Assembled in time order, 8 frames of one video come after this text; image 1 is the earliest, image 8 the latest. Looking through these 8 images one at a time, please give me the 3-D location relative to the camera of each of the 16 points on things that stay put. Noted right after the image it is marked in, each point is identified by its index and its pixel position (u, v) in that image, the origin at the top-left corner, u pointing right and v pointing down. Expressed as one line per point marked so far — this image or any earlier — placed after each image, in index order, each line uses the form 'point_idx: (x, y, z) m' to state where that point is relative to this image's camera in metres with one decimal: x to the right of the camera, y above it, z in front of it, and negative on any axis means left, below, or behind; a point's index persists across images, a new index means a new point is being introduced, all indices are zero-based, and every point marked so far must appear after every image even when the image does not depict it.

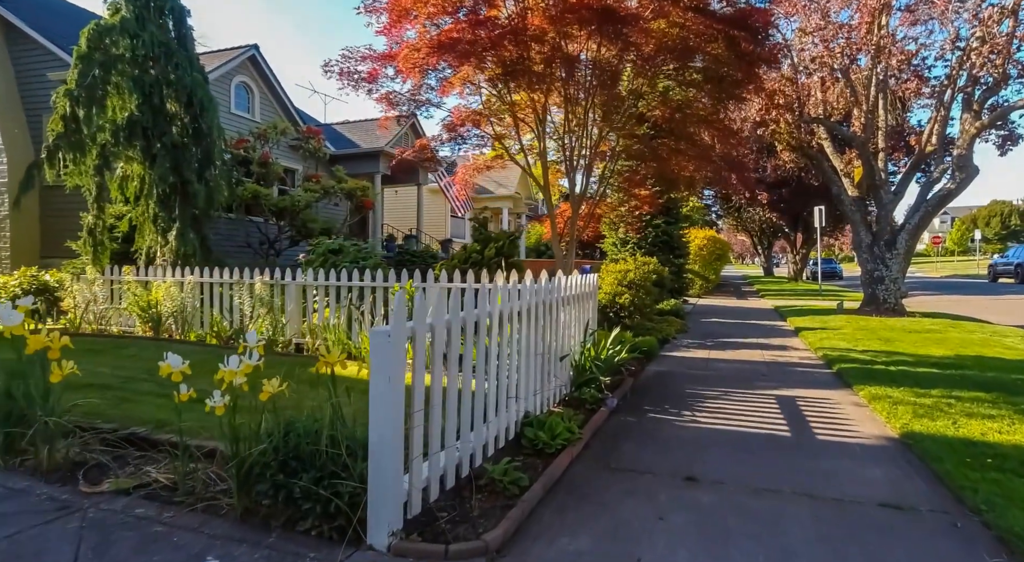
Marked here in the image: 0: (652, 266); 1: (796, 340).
0: (+2.5, +0.3, +12.1) m
1: (+4.5, -1.0, +10.9) m
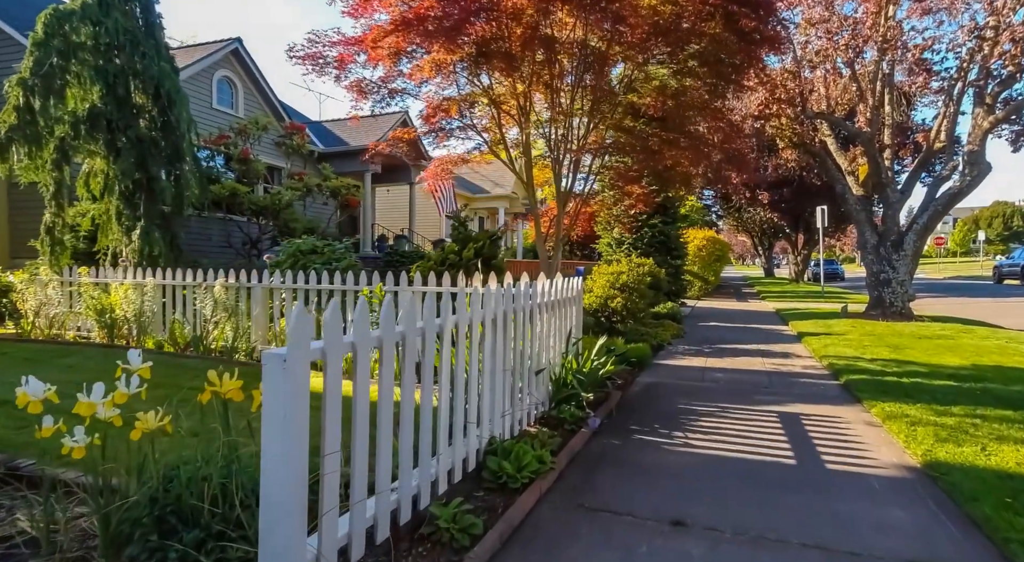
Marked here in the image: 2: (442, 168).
0: (+2.3, +0.2, +11.5) m
1: (+4.3, -1.0, +10.2) m
2: (-1.0, +1.4, +8.5) m
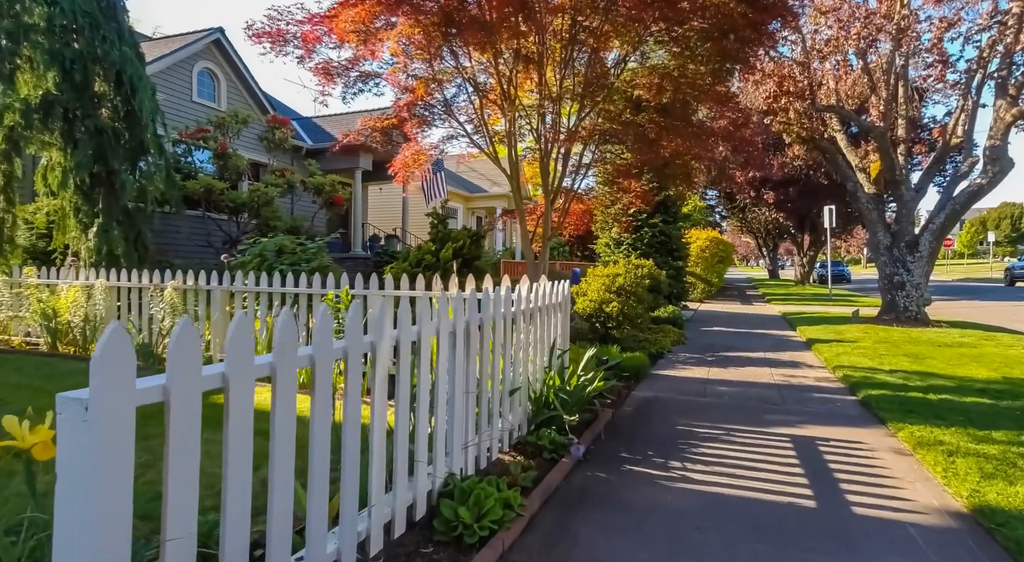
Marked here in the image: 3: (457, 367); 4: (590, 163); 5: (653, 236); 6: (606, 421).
0: (+2.1, +0.2, +10.7) m
1: (+4.1, -1.0, +9.5) m
2: (-1.2, +1.4, +7.8) m
3: (-0.3, -0.5, +3.6) m
4: (+1.1, +1.4, +8.6) m
5: (+3.0, +1.0, +14.9) m
6: (+0.7, -1.1, +5.3) m
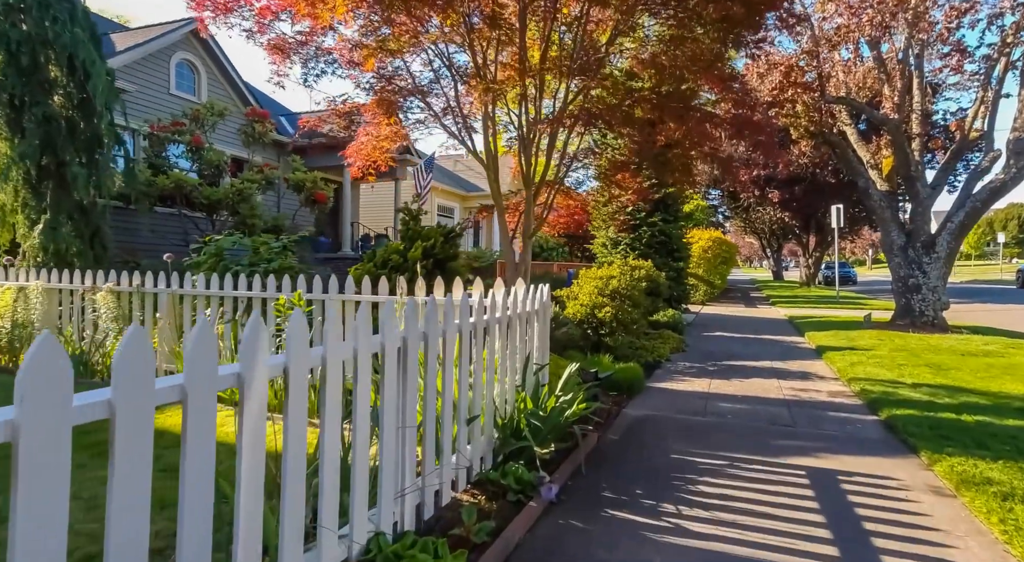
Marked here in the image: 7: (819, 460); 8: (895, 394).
0: (+1.9, +0.1, +10.0) m
1: (+3.9, -1.1, +8.7) m
2: (-1.4, +1.4, +7.0) m
3: (-0.5, -0.5, +2.8) m
4: (+0.9, +1.3, +7.8) m
5: (+2.9, +0.9, +14.1) m
6: (+0.5, -1.1, +4.5) m
7: (+2.1, -1.2, +4.6) m
8: (+3.6, -1.1, +6.5) m
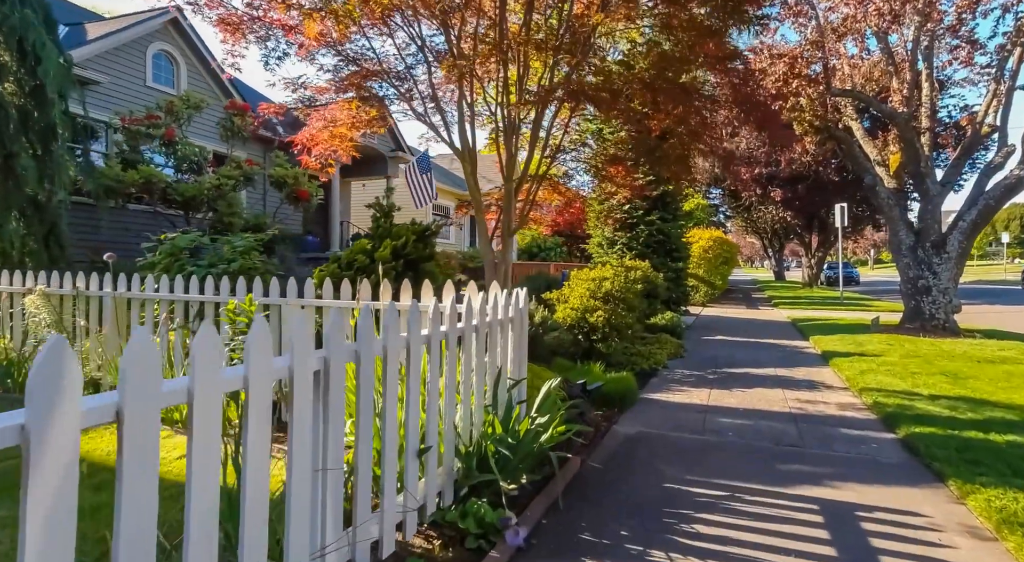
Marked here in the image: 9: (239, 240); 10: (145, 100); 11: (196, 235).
0: (+1.7, +0.1, +9.4) m
1: (+3.7, -1.1, +8.1) m
2: (-1.6, +1.4, +6.4) m
3: (-0.7, -0.5, +2.3) m
4: (+0.8, +1.3, +7.2) m
5: (+2.7, +0.9, +13.5) m
6: (+0.3, -1.1, +3.9) m
7: (+1.9, -1.2, +4.0) m
8: (+3.4, -1.1, +5.9) m
9: (-3.0, +0.4, +7.5) m
10: (-7.2, +3.6, +13.6) m
11: (-3.3, +0.5, +7.2) m
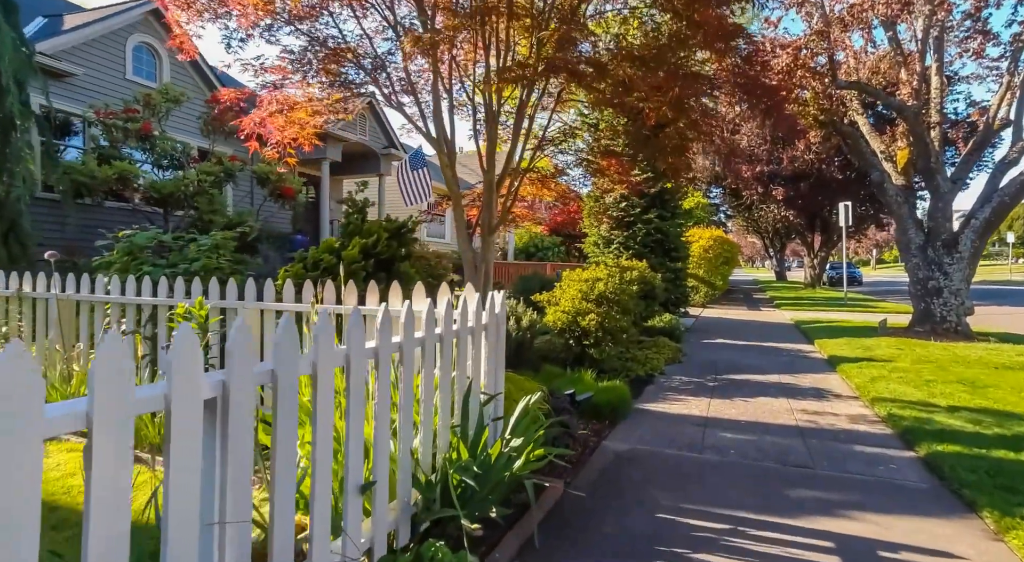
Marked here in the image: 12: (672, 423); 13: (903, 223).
0: (+1.6, +0.1, +8.9) m
1: (+3.6, -1.1, +7.6) m
2: (-1.7, +1.3, +5.9) m
3: (-0.8, -0.5, +1.8) m
4: (+0.6, +1.3, +6.7) m
5: (+2.6, +0.9, +13.0) m
6: (+0.2, -1.1, +3.4) m
7: (+1.7, -1.2, +3.5) m
8: (+3.3, -1.1, +5.4) m
9: (-3.1, +0.4, +7.0) m
10: (-7.4, +3.6, +13.1) m
11: (-3.4, +0.5, +6.7) m
12: (+1.3, -1.2, +5.7) m
13: (+6.9, +1.0, +12.1) m
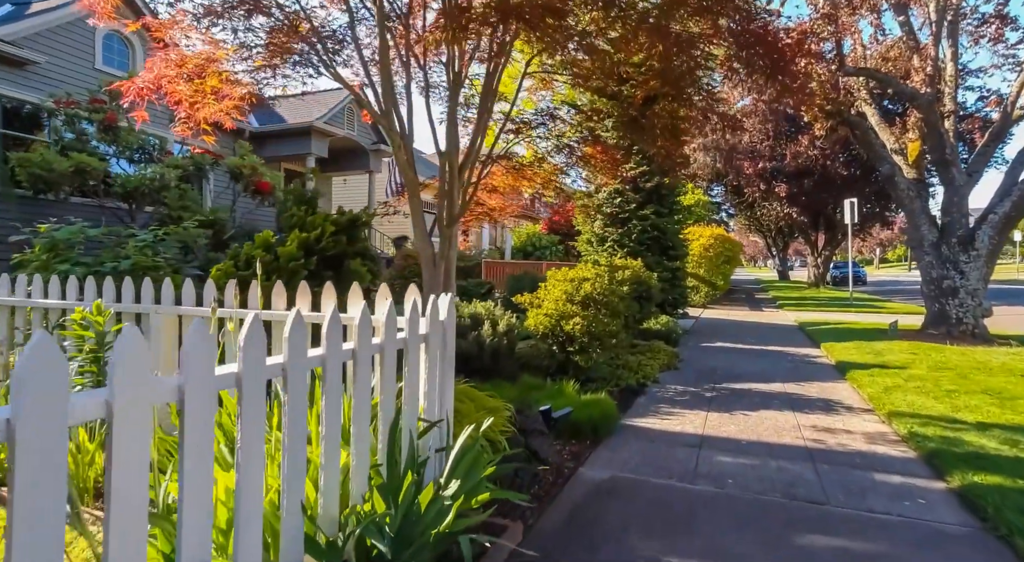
0: (+1.4, +0.1, +8.2) m
1: (+3.4, -1.1, +6.9) m
2: (-1.9, +1.3, +5.2) m
3: (-1.1, -0.5, +1.1) m
4: (+0.4, +1.3, +6.0) m
5: (+2.4, +0.9, +12.3) m
6: (-0.1, -1.1, +2.7) m
7: (+1.5, -1.2, +2.8) m
8: (+3.1, -1.1, +4.7) m
9: (-3.3, +0.4, +6.3) m
10: (-7.6, +3.6, +12.4) m
11: (-3.7, +0.5, +6.0) m
12: (+1.1, -1.2, +5.0) m
13: (+6.7, +1.0, +11.4) m
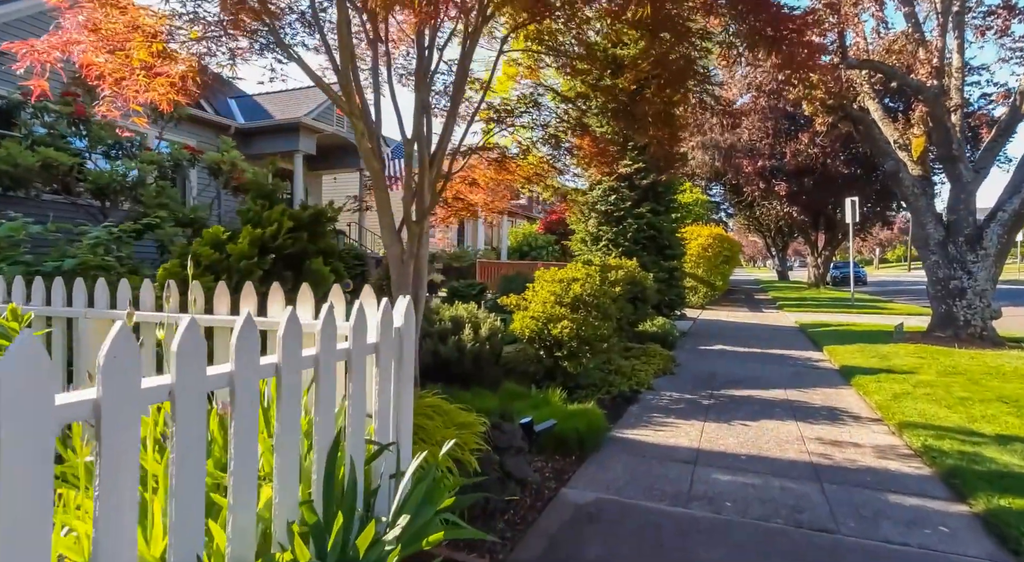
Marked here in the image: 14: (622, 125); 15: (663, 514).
0: (+1.2, +0.1, +7.8) m
1: (+3.2, -1.1, +6.5) m
2: (-2.1, +1.3, +4.8) m
3: (-1.2, -0.5, +0.6) m
4: (+0.2, +1.3, +5.6) m
5: (+2.2, +0.9, +11.9) m
6: (-0.2, -1.1, +2.3) m
7: (+1.3, -1.2, +2.4) m
8: (+2.9, -1.1, +4.3) m
9: (-3.5, +0.4, +5.9) m
10: (-7.7, +3.5, +12.0) m
11: (-3.8, +0.5, +5.5) m
12: (+0.9, -1.2, +4.5) m
13: (+6.5, +1.0, +11.0) m
14: (+0.8, +1.2, +5.3) m
15: (+0.8, -1.2, +3.6) m
